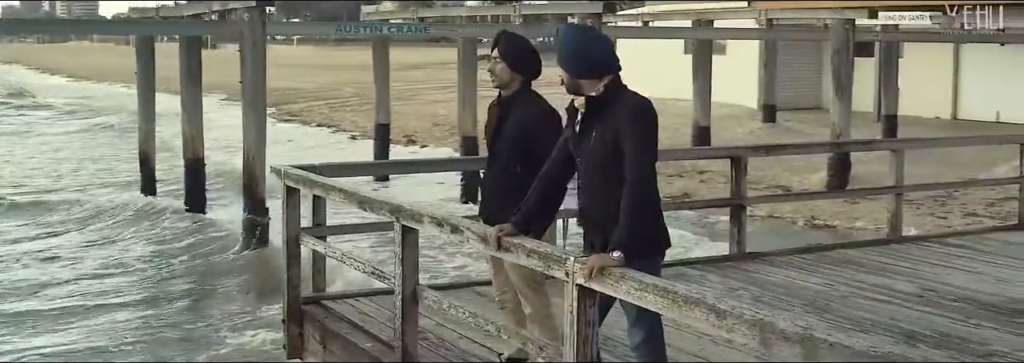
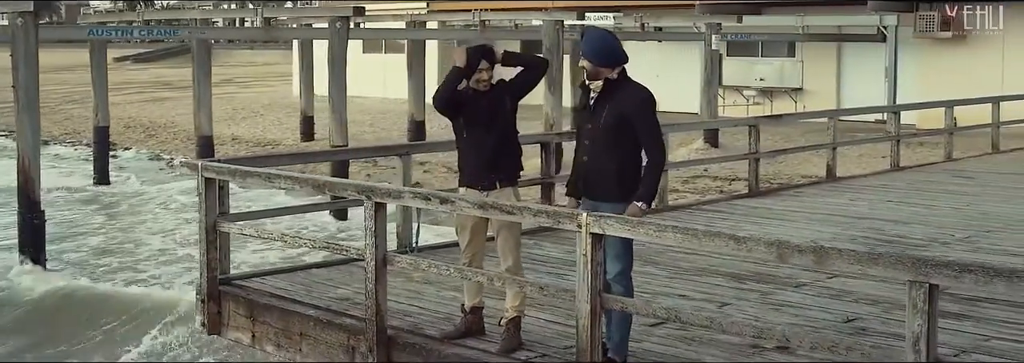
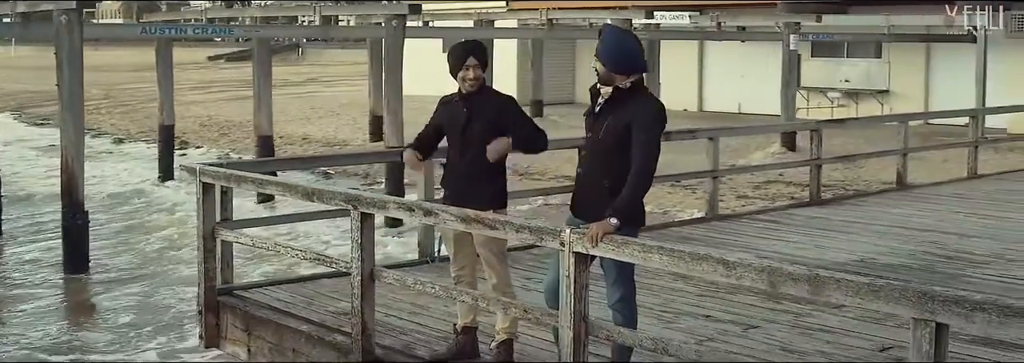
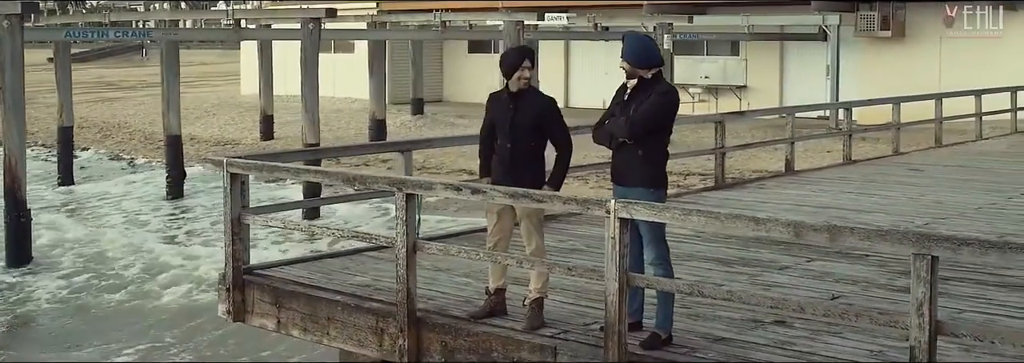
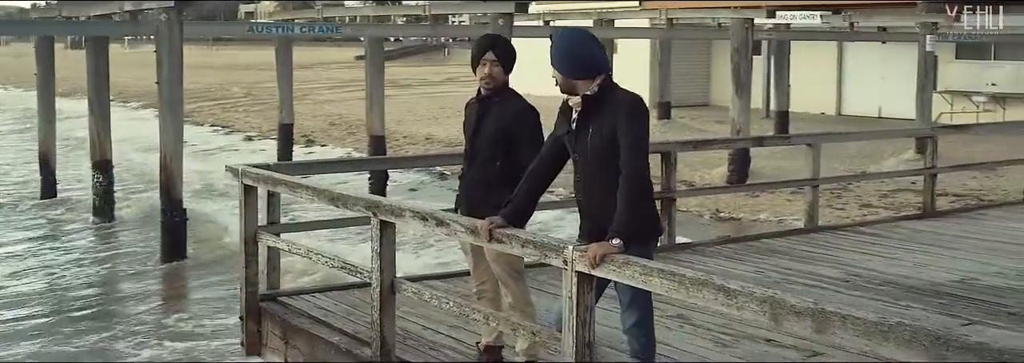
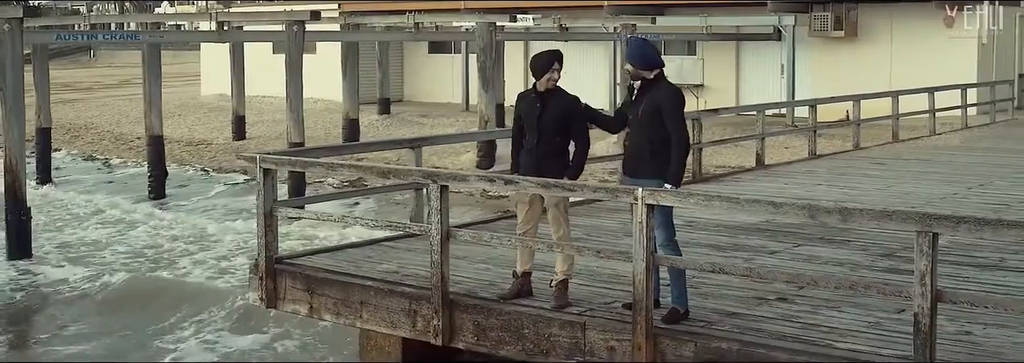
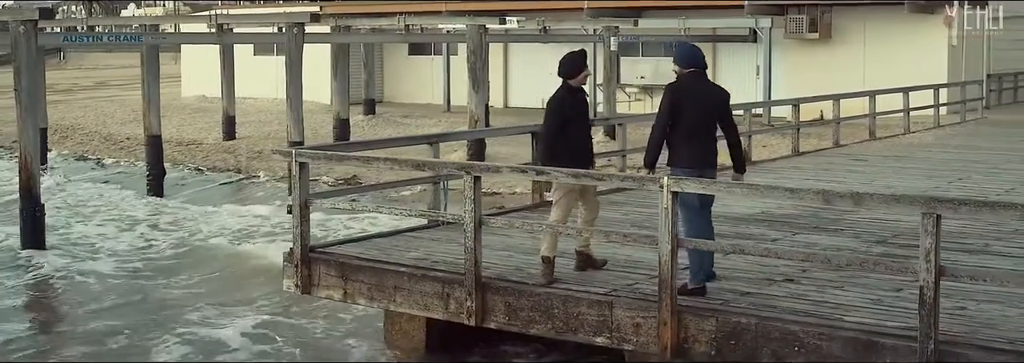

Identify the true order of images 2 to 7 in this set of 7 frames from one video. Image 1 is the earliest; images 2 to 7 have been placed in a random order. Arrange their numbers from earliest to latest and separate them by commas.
5, 3, 2, 4, 6, 7
